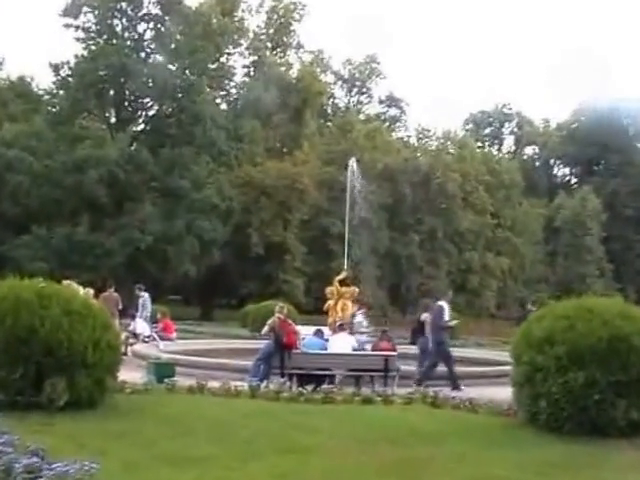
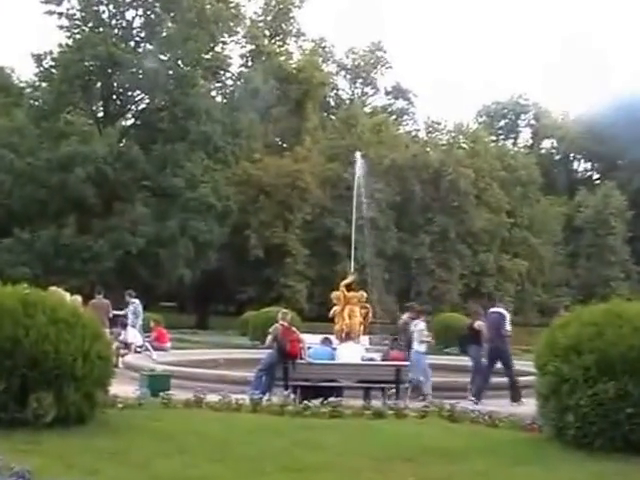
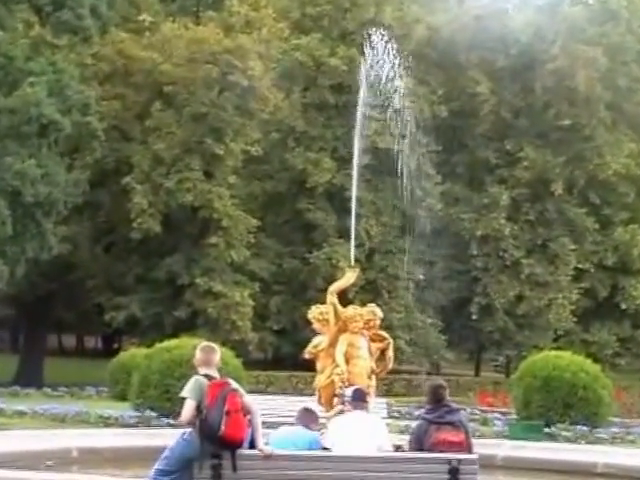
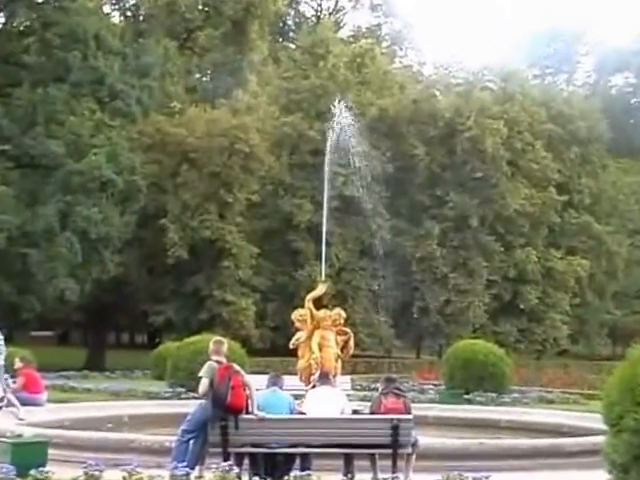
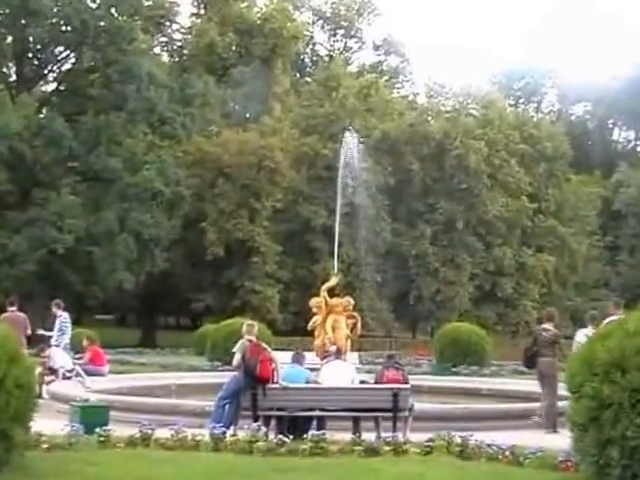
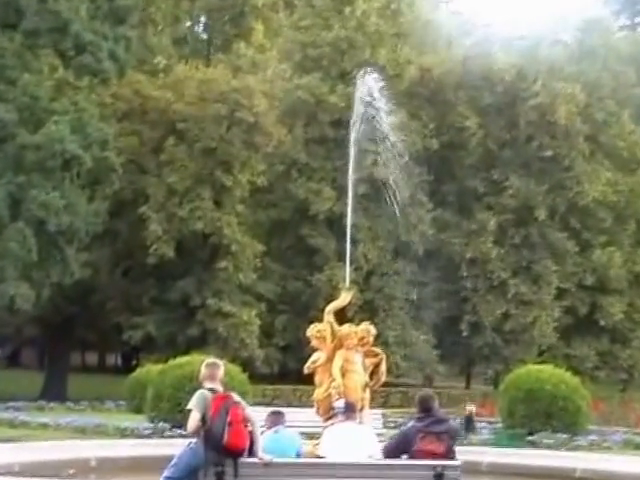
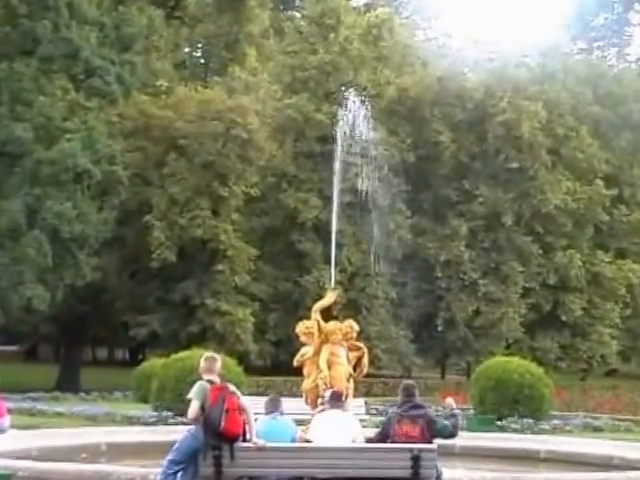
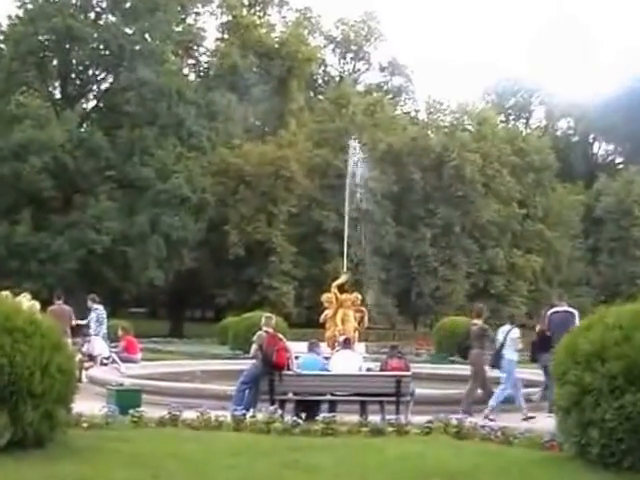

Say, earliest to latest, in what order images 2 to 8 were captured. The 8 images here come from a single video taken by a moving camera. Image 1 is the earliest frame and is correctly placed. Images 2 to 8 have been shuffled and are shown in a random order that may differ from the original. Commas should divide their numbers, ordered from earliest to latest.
2, 8, 5, 4, 7, 6, 3
